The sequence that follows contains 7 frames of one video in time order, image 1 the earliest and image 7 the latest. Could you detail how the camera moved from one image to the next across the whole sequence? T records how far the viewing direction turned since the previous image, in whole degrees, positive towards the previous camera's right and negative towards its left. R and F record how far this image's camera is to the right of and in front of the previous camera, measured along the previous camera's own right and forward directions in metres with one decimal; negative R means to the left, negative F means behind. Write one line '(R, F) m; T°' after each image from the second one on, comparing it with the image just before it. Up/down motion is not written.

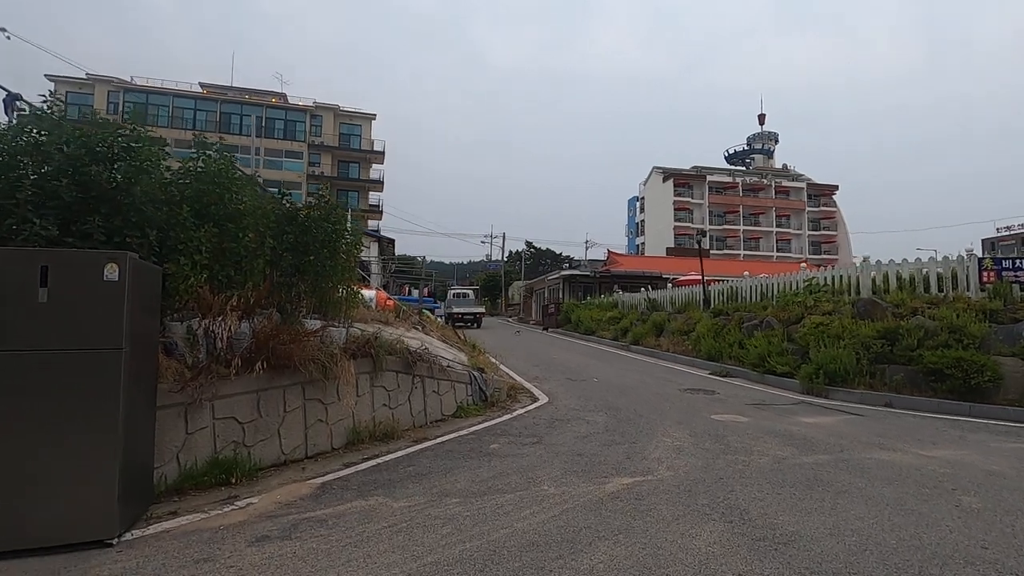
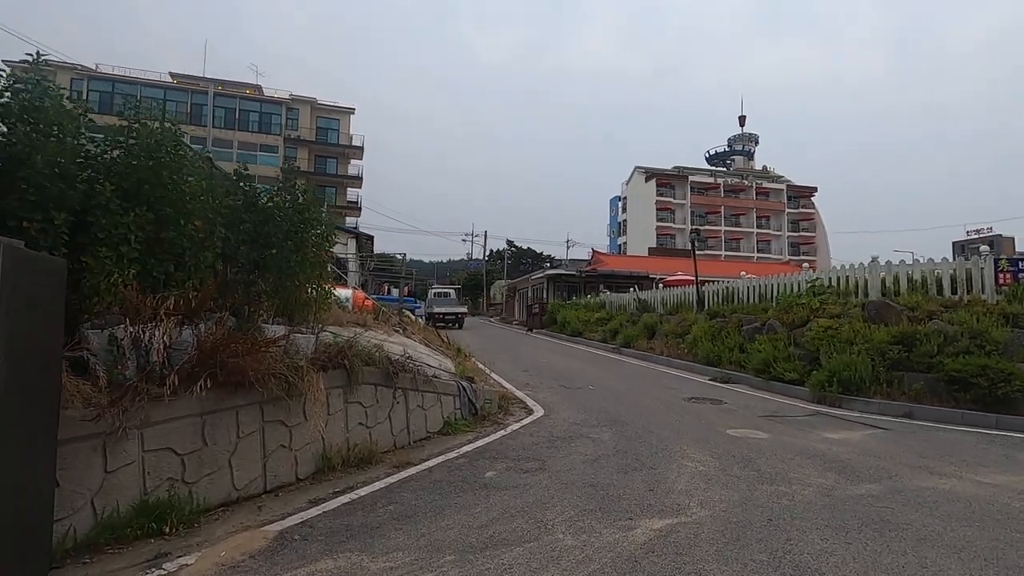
(-0.2, +1.0) m; +2°
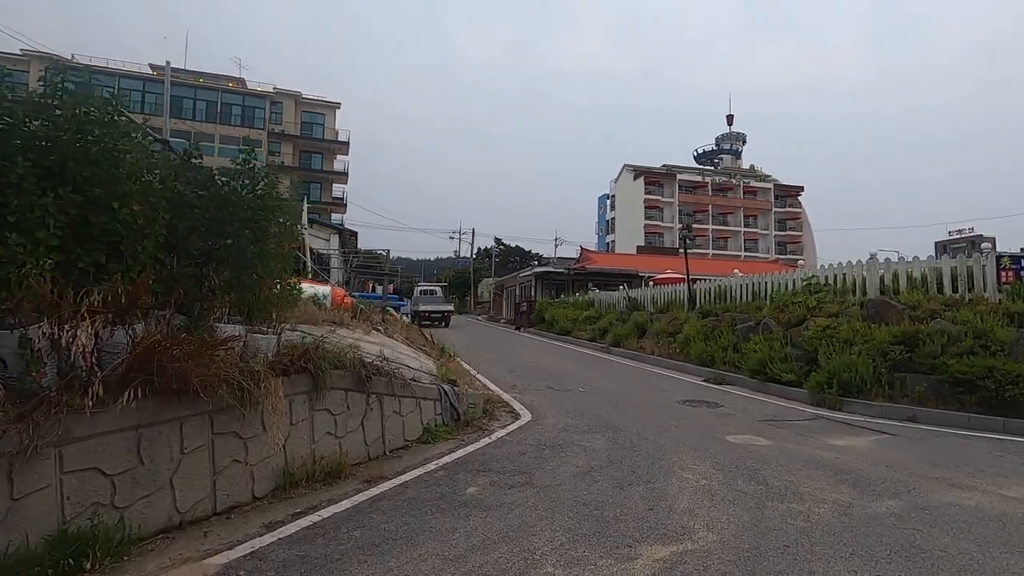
(0.0, +0.6) m; +1°
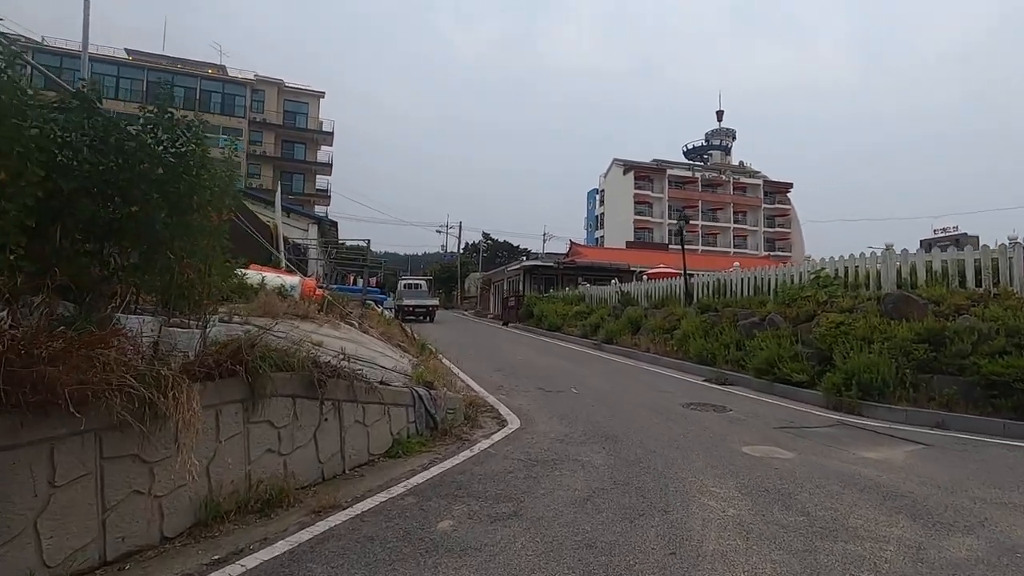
(0.0, +1.1) m; +1°
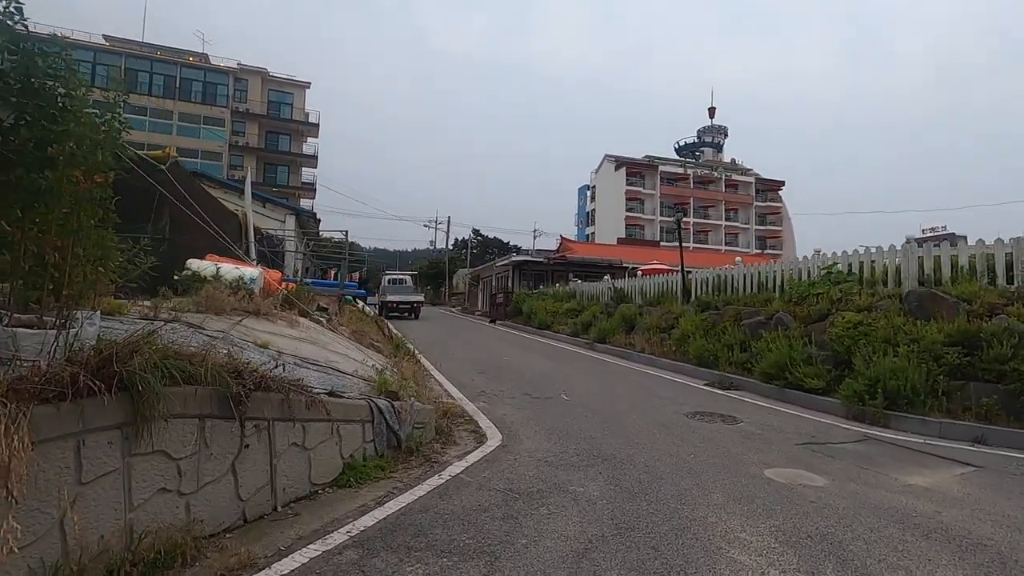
(+0.1, +1.1) m; +1°
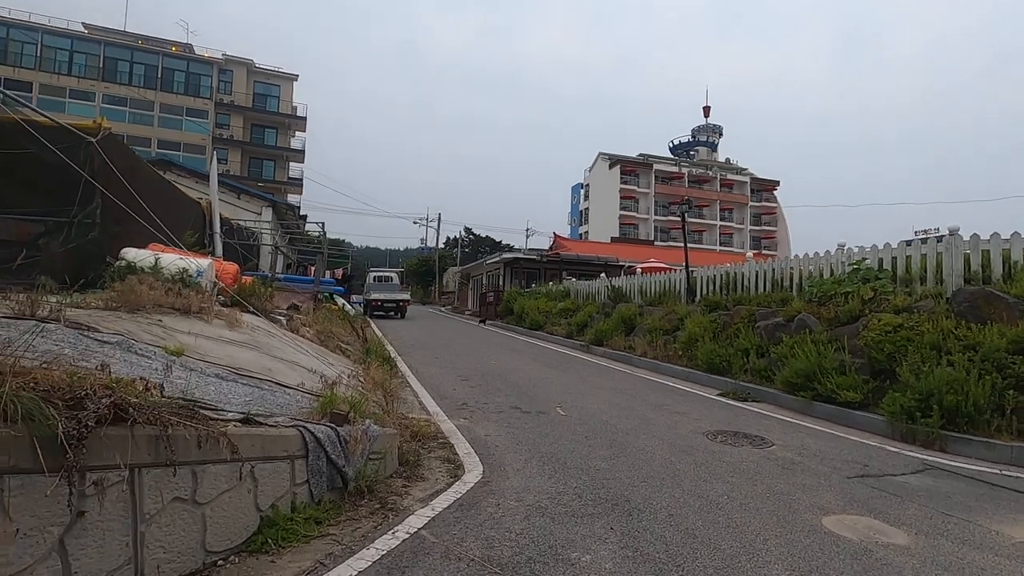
(+0.1, +1.4) m; +1°
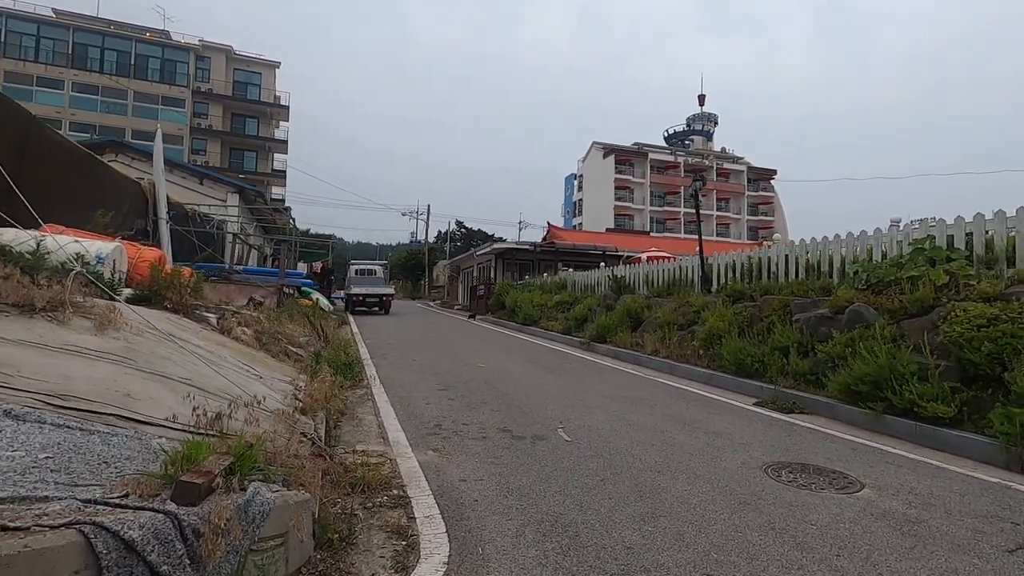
(+0.1, +2.0) m; +1°
